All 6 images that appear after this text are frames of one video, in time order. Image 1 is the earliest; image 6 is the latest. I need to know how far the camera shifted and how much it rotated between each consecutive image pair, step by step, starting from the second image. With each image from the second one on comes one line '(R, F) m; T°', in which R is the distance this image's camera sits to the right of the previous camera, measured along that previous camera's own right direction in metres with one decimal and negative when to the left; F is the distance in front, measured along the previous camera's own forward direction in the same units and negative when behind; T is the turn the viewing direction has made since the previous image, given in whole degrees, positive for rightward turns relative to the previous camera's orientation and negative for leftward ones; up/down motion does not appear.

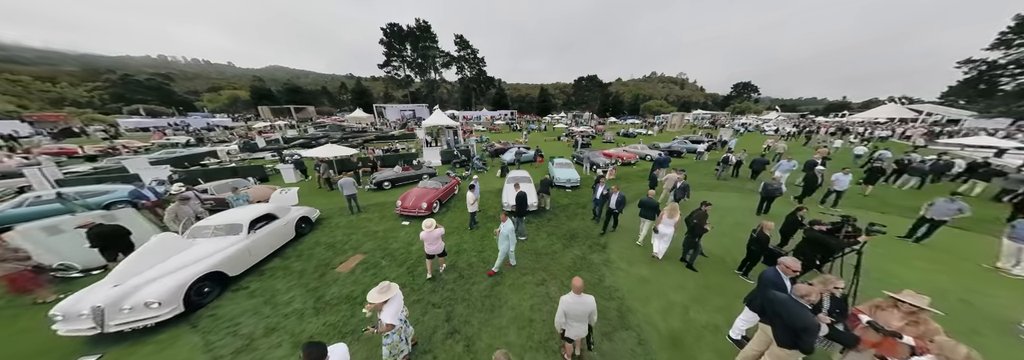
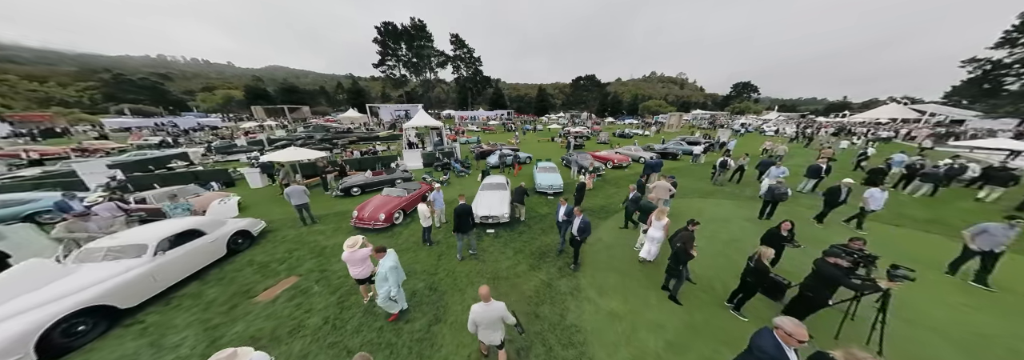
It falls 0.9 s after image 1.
(+1.1, +0.9) m; 0°
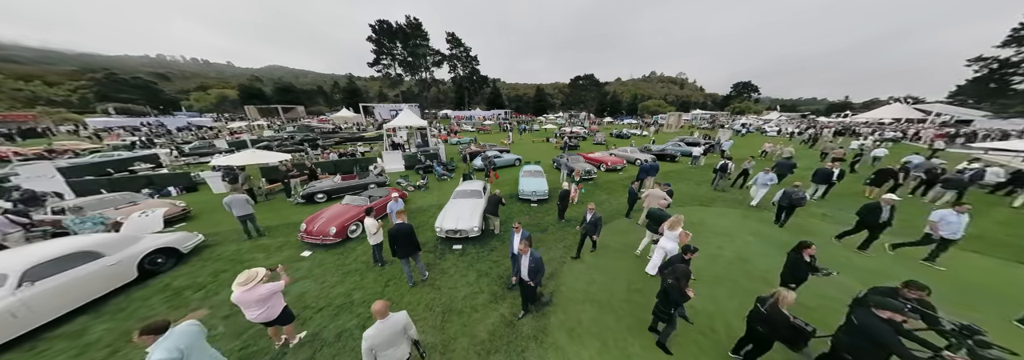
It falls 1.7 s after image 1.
(+0.9, +1.0) m; 0°
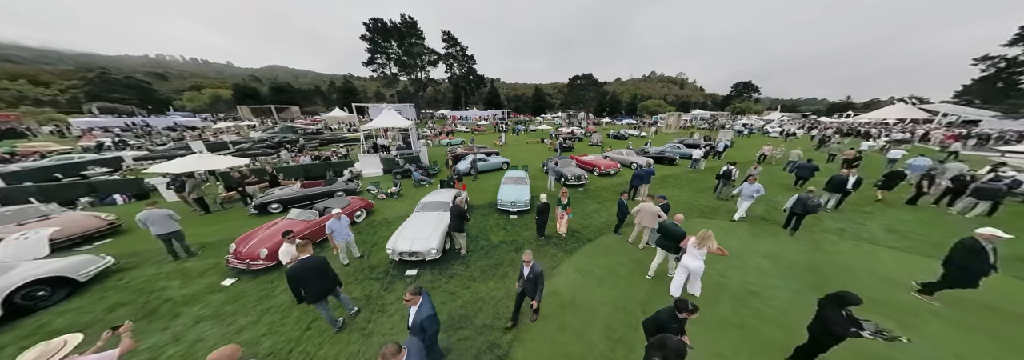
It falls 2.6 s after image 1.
(+0.9, +1.1) m; 0°
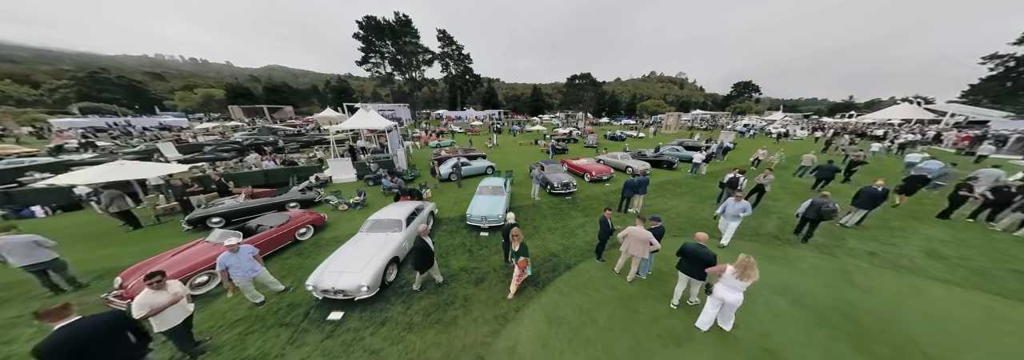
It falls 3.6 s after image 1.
(+1.0, +1.2) m; 0°
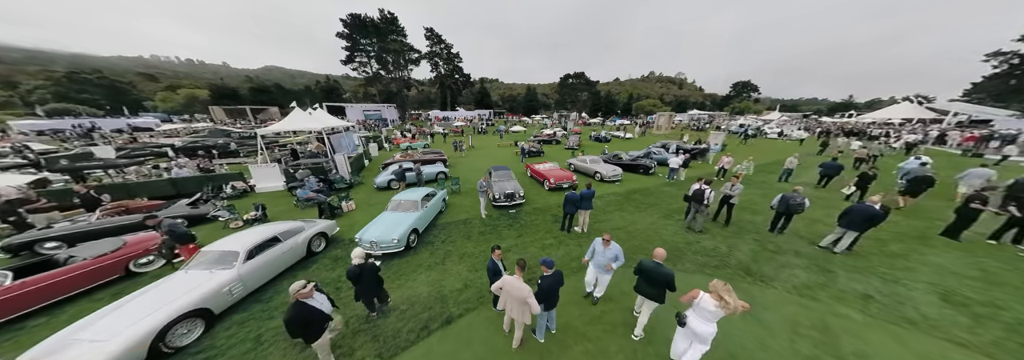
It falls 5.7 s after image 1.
(+2.8, +1.6) m; 0°
